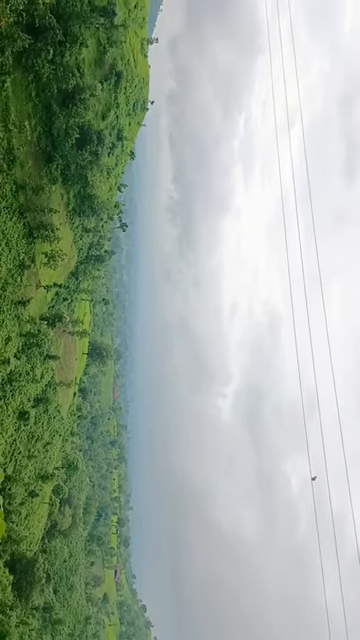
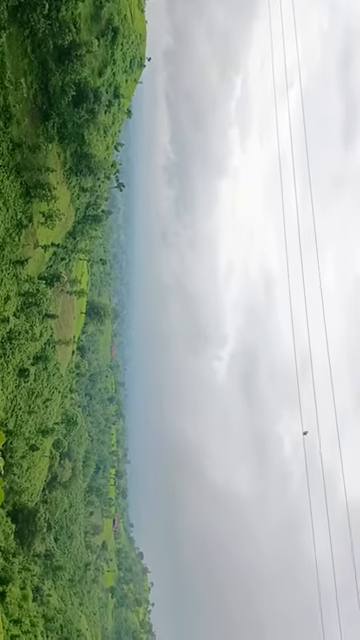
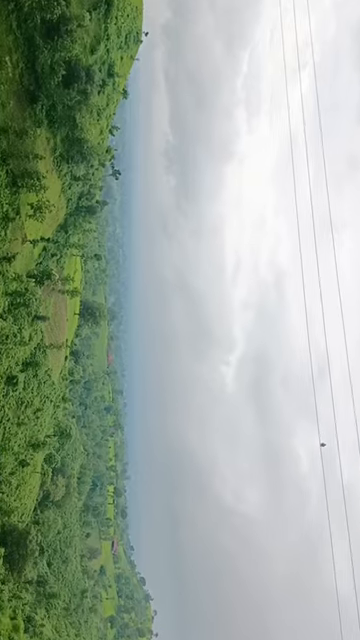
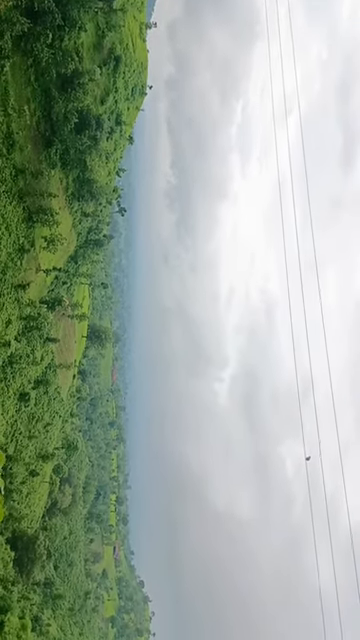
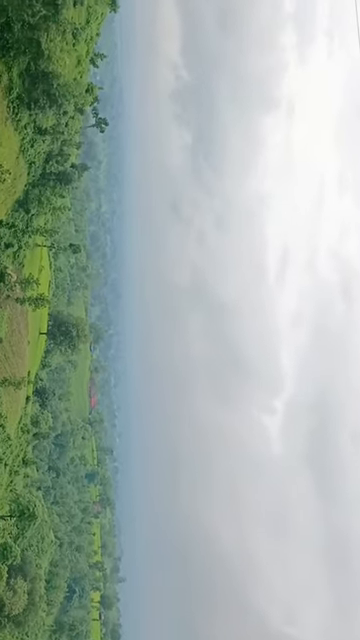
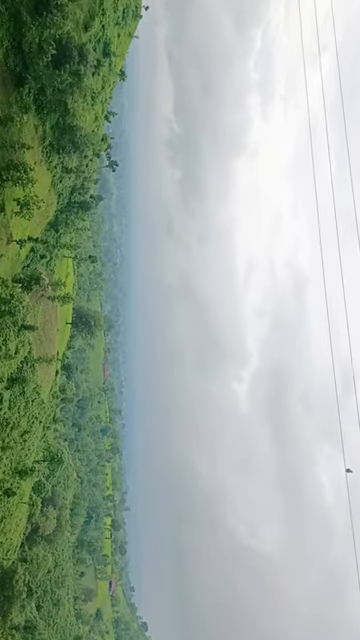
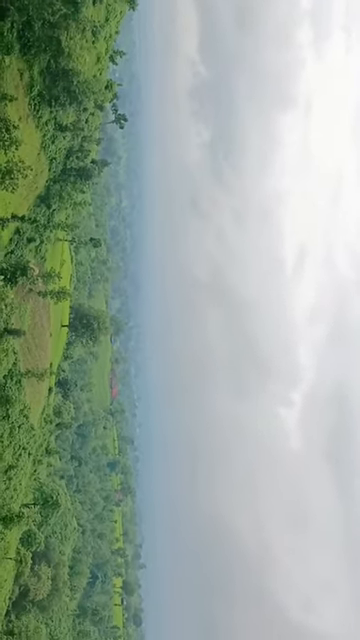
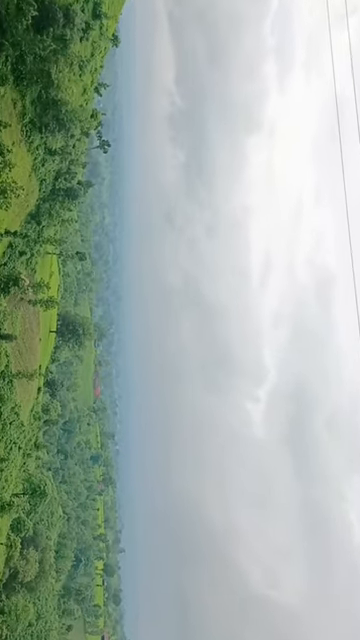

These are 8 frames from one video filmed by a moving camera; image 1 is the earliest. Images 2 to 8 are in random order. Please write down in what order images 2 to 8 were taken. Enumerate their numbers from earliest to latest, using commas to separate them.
4, 2, 3, 6, 8, 5, 7
